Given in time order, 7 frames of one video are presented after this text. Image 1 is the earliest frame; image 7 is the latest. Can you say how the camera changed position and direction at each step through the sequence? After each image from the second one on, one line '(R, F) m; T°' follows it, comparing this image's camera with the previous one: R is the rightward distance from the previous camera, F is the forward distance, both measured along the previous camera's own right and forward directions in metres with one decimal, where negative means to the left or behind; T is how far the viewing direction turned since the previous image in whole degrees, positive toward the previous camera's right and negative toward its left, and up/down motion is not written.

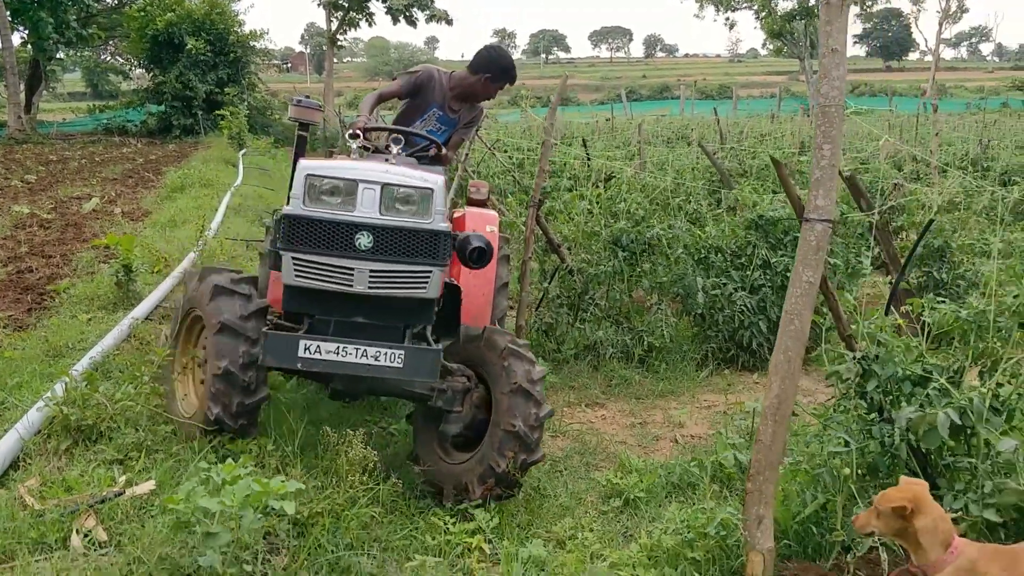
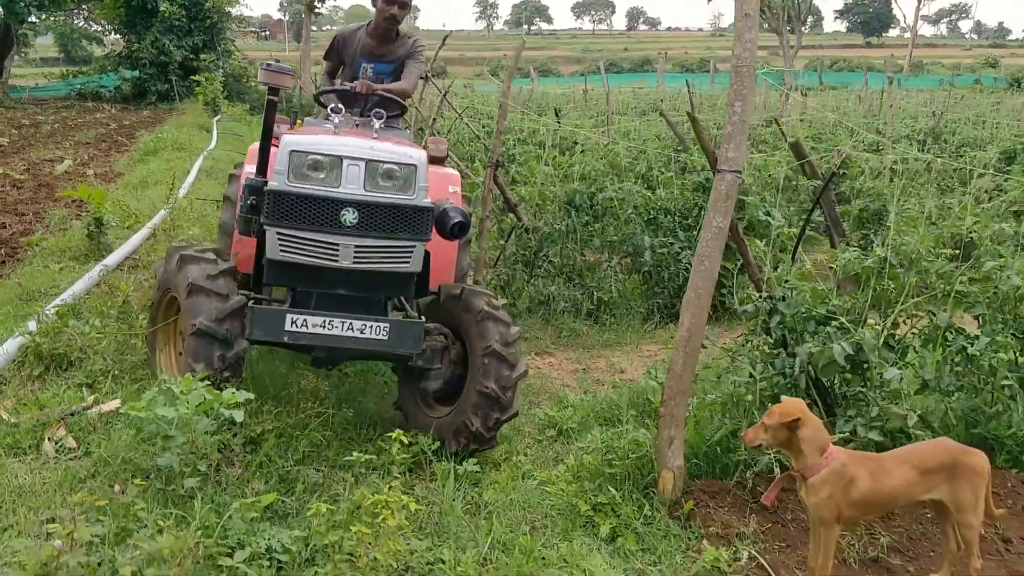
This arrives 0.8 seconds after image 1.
(+0.2, -0.3) m; +1°
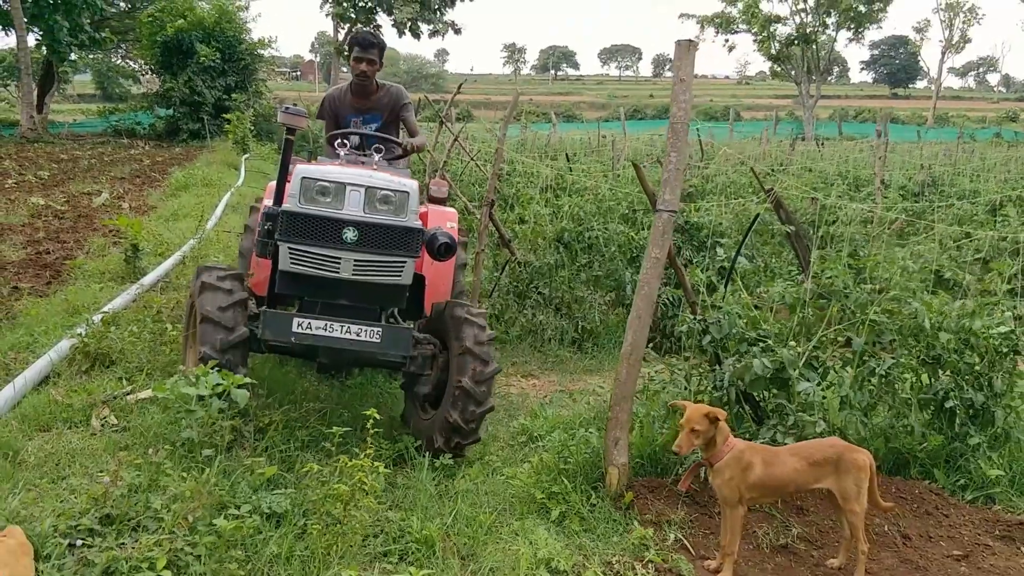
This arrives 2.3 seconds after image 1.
(+0.2, -0.7) m; -1°
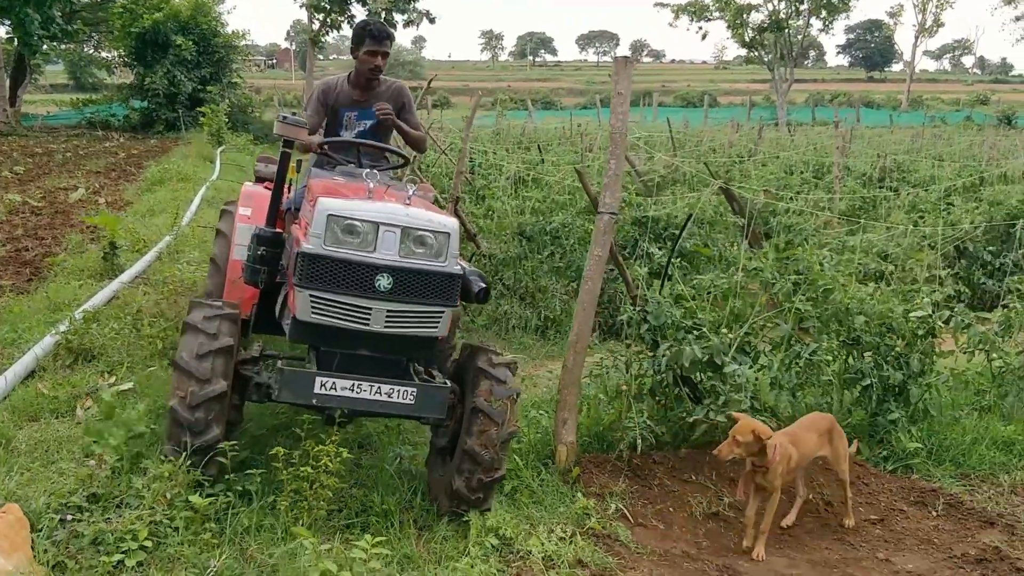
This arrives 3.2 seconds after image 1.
(+0.1, -0.4) m; +1°
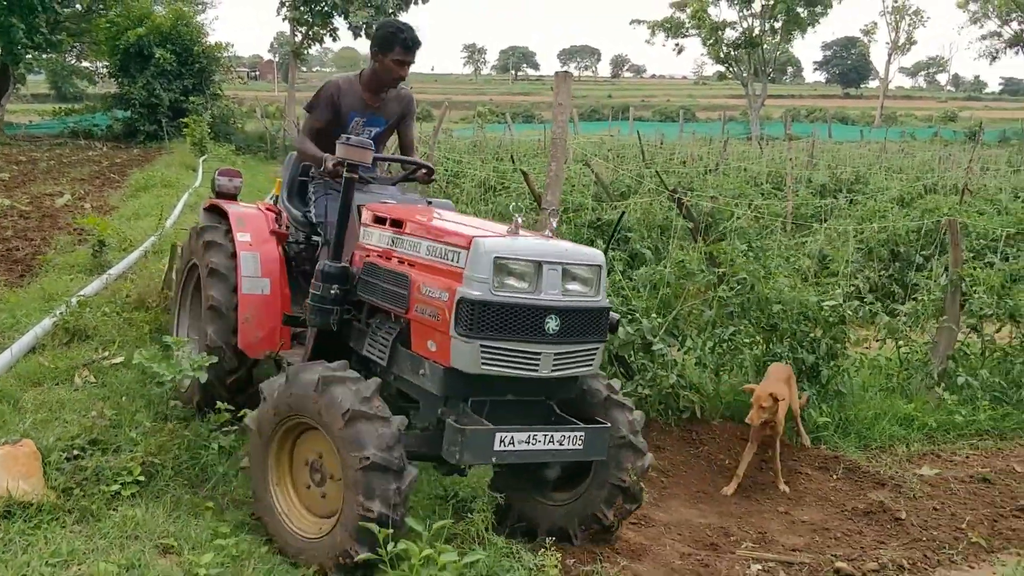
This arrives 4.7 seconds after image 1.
(+0.2, -0.6) m; +1°
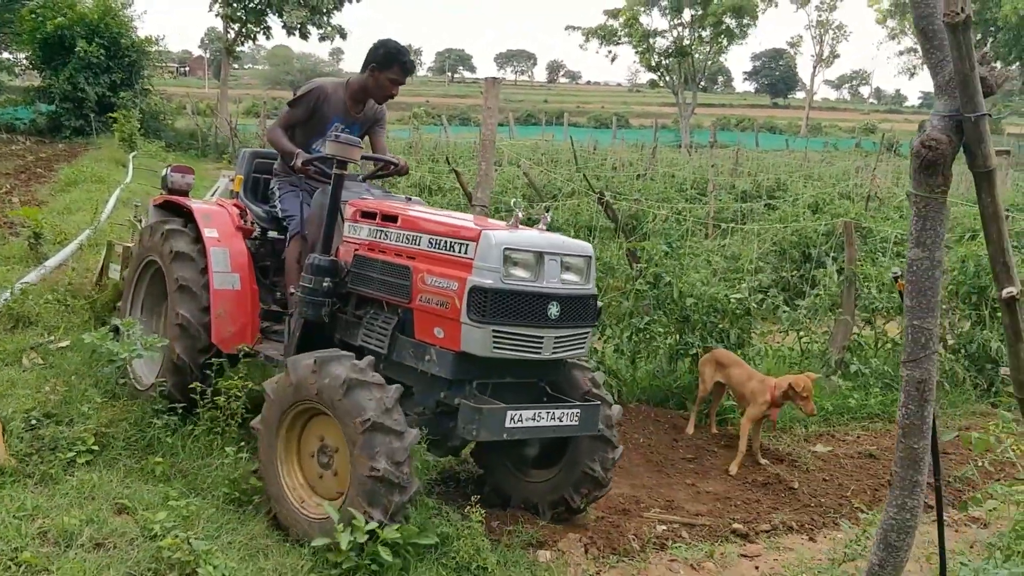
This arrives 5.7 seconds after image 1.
(0.0, -0.4) m; +4°
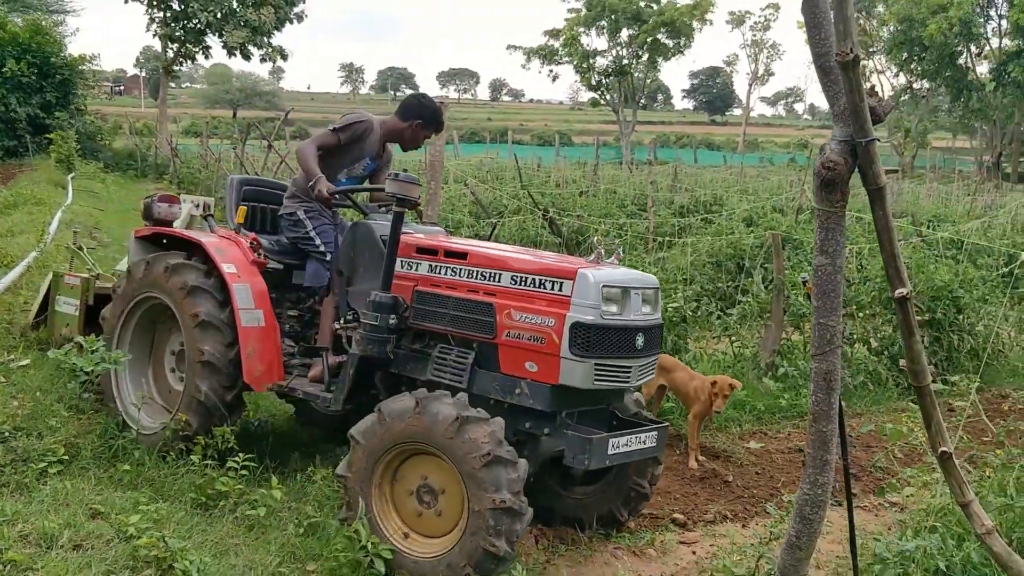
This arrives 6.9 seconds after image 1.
(0.0, -0.3) m; +4°
